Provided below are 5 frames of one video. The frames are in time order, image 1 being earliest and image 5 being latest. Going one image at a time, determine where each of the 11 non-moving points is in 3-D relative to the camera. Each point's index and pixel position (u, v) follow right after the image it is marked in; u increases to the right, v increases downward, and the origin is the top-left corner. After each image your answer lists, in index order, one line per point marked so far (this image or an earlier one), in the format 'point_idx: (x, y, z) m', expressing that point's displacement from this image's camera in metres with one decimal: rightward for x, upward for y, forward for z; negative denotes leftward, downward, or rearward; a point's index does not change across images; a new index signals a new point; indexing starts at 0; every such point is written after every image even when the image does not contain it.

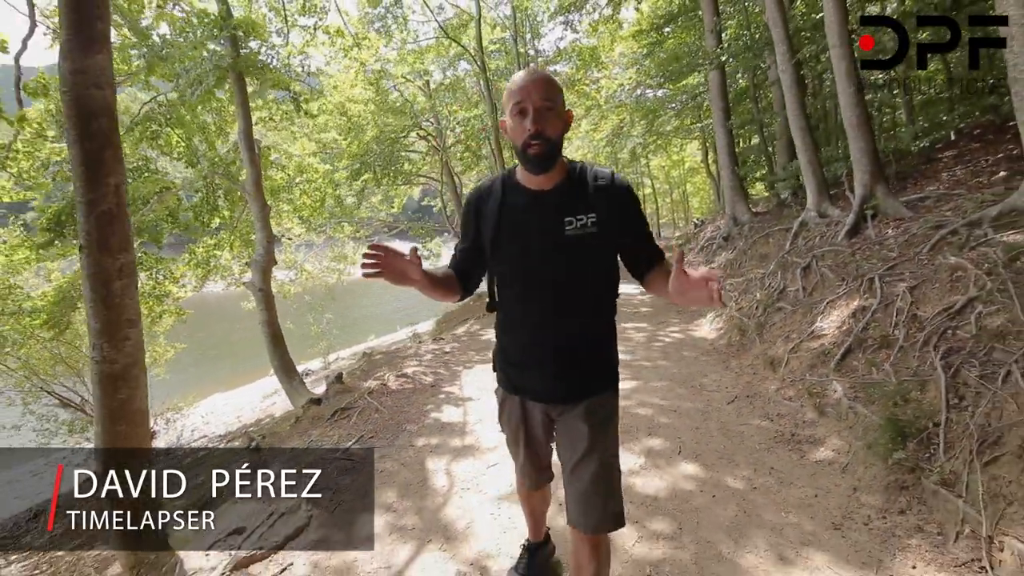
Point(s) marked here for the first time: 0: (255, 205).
0: (-3.6, +1.2, +7.5) m
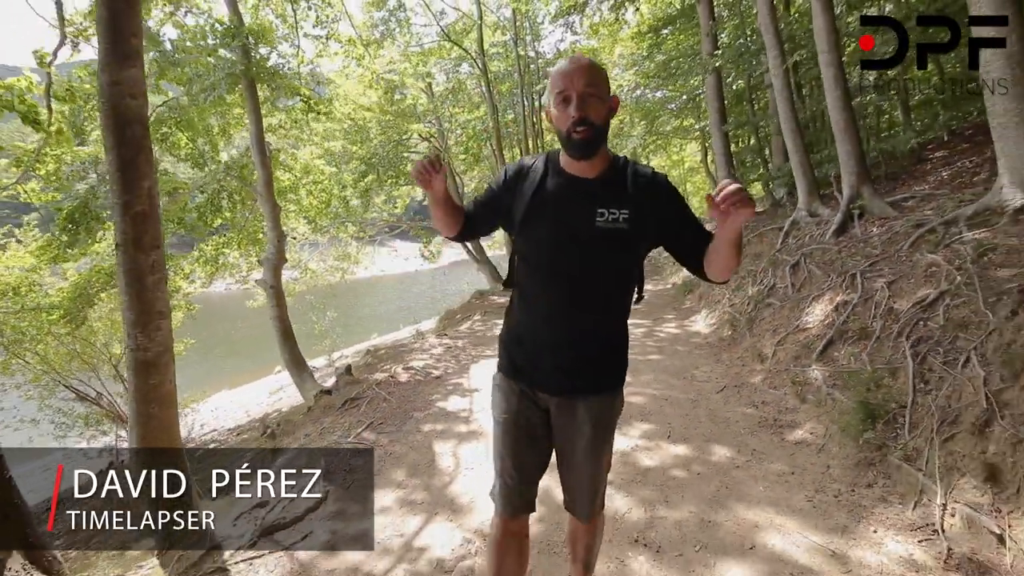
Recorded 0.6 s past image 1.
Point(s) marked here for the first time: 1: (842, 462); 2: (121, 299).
0: (-3.6, +1.2, +7.8) m
1: (+2.2, -1.1, +3.5) m
2: (-2.6, -0.1, +3.6) m
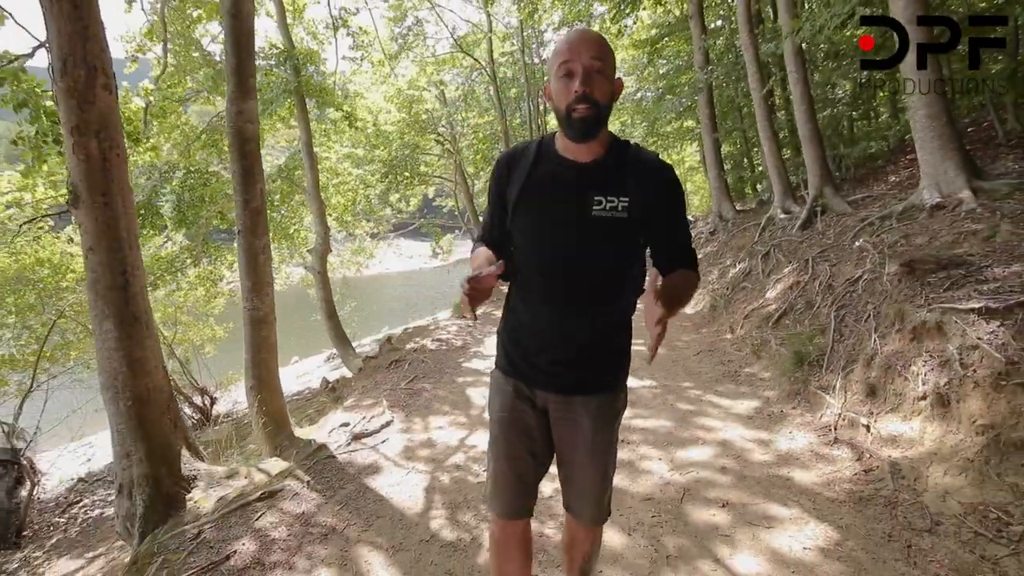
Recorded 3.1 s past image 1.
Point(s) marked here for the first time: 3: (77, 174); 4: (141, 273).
0: (-3.4, +1.5, +9.0) m
1: (+2.4, -0.9, +4.7) m
2: (-2.5, +0.1, +4.8) m
3: (-3.0, +0.8, +3.7) m
4: (-2.8, +0.1, +3.9) m
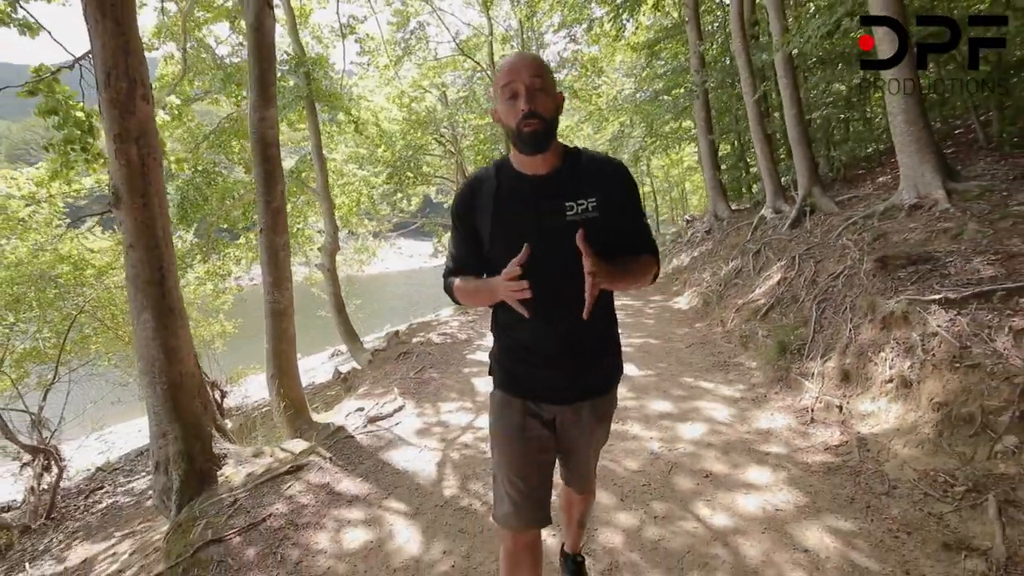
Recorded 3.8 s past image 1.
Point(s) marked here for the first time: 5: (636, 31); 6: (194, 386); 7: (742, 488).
0: (-3.4, +1.5, +9.3) m
1: (+2.4, -0.9, +5.0) m
2: (-2.4, +0.2, +5.1) m
3: (-3.0, +0.8, +4.0) m
4: (-2.7, +0.2, +4.3) m
5: (+3.8, +7.8, +16.0) m
6: (-2.6, -0.8, +4.3) m
7: (+1.5, -1.3, +3.4) m
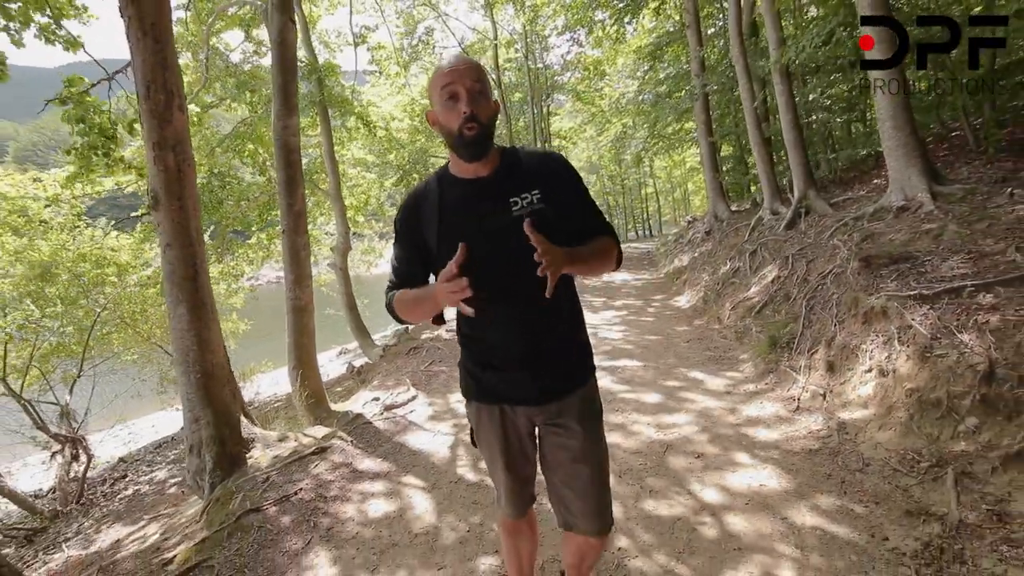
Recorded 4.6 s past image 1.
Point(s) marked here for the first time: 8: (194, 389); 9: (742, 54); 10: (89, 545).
0: (-3.3, +1.6, +9.7) m
1: (+2.4, -0.9, +5.3) m
2: (-2.4, +0.2, +5.5) m
3: (-2.9, +0.9, +4.4) m
4: (-2.7, +0.2, +4.6) m
5: (+3.9, +7.8, +16.3) m
6: (-2.6, -0.8, +4.7) m
7: (+1.5, -1.2, +3.7) m
8: (-2.7, -0.9, +4.5) m
9: (+4.4, +4.4, +10.0) m
10: (-4.5, -2.7, +5.7) m
